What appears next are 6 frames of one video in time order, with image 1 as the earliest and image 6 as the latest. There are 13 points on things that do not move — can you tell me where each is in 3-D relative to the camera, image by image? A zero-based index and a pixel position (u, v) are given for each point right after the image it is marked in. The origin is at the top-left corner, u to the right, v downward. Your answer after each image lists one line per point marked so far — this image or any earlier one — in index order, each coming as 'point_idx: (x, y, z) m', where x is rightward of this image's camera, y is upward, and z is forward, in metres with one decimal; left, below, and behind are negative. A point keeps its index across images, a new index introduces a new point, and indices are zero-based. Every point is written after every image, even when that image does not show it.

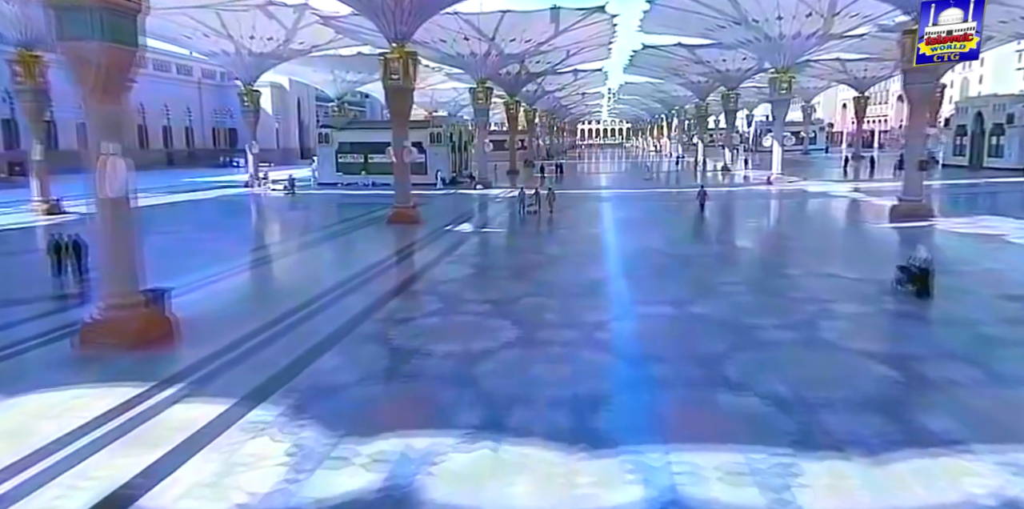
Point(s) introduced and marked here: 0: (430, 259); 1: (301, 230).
0: (-1.7, -0.1, +12.7) m
1: (-6.6, +0.9, +19.9) m
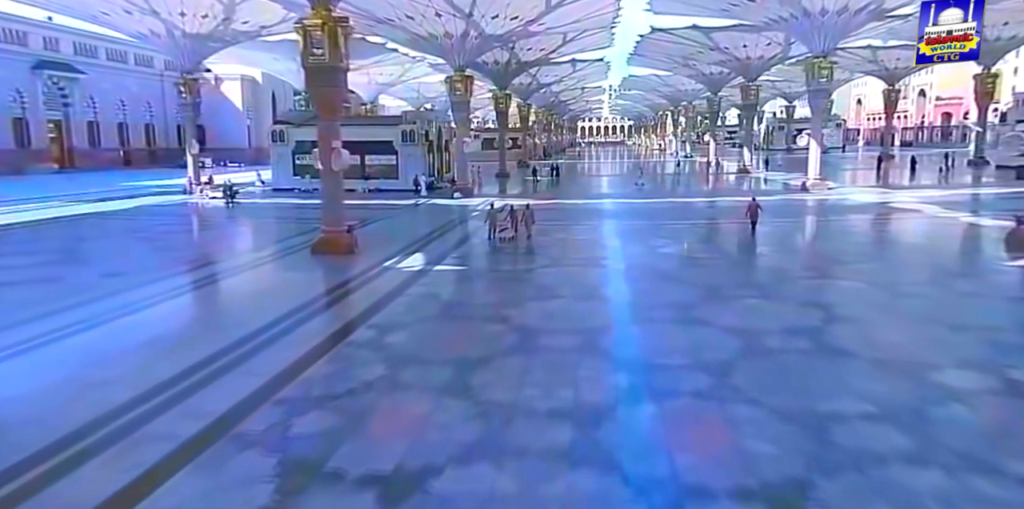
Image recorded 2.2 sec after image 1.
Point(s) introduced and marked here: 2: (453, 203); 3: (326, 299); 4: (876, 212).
0: (-2.2, -0.8, +9.1) m
1: (-7.1, +0.3, +16.3) m
2: (-1.8, +1.5, +18.5) m
3: (-2.8, -0.7, +9.3) m
4: (+11.0, +1.3, +18.6) m
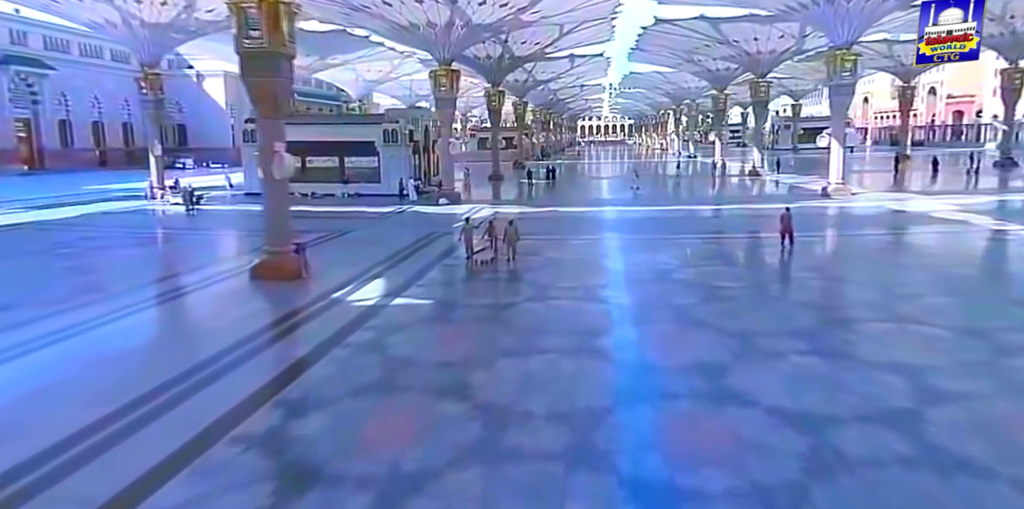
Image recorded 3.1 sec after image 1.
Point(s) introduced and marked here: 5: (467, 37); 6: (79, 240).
0: (-2.4, -1.1, +7.4) m
1: (-7.3, -0.1, +14.6) m
2: (-2.1, +1.2, +16.8) m
3: (-3.1, -1.0, +7.7) m
4: (+10.7, +1.0, +16.9) m
5: (-1.4, +6.5, +18.6) m
6: (-11.1, +0.3, +15.9) m
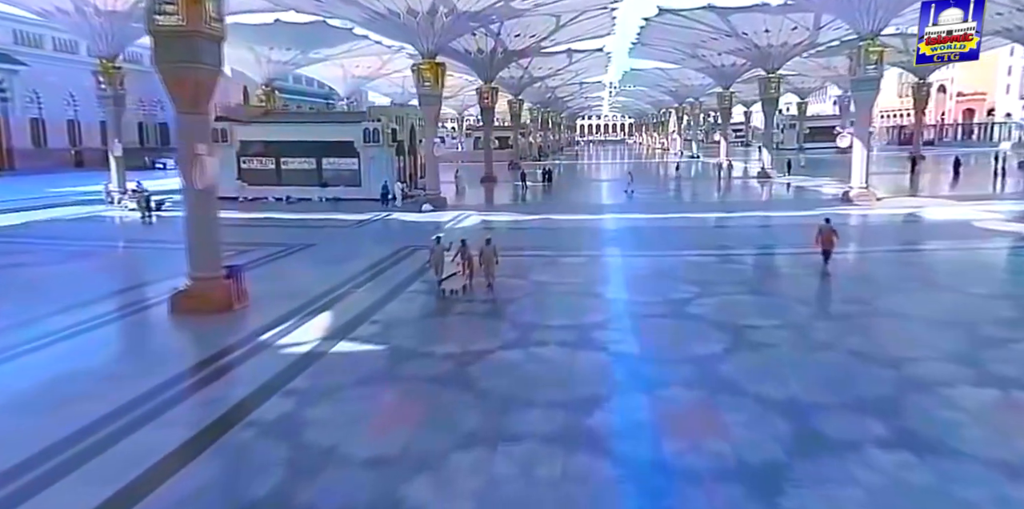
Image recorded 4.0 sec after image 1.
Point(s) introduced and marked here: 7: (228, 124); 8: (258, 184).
0: (-2.6, -1.4, +5.9) m
1: (-7.6, -0.3, +13.1) m
2: (-2.3, +0.9, +15.3) m
3: (-3.3, -1.3, +6.2) m
4: (+10.5, +0.7, +15.4) m
5: (-1.6, +6.3, +17.1) m
6: (-11.3, +0.1, +14.4) m
7: (-8.3, +3.8, +18.0) m
8: (-7.5, +2.1, +18.2) m
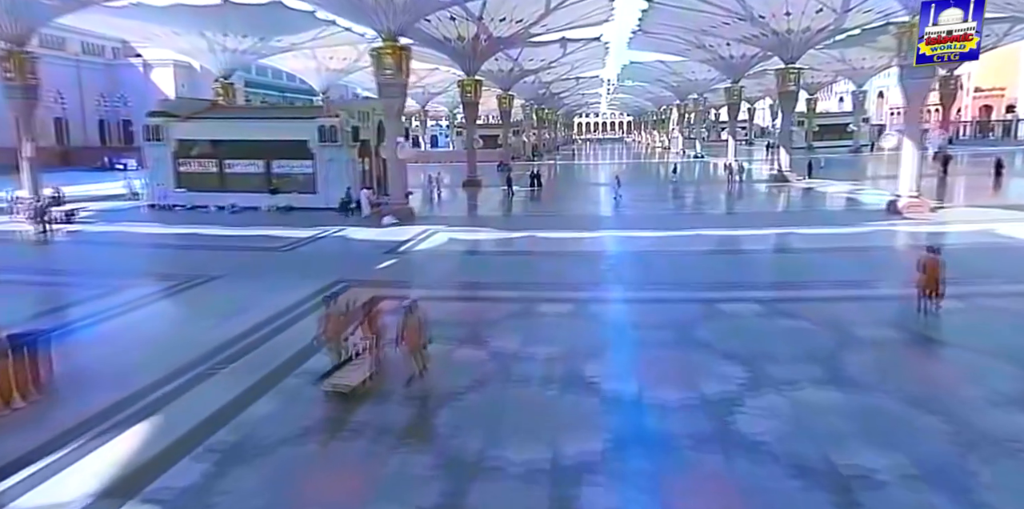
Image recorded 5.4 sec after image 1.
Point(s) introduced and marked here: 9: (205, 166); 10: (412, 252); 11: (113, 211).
0: (-3.0, -1.9, +3.4) m
1: (-8.0, -0.8, +10.6) m
2: (-2.7, +0.5, +12.8) m
3: (-3.7, -1.8, +3.6) m
4: (+10.1, +0.3, +13.0) m
5: (-2.1, +5.8, +14.6) m
6: (-11.7, -0.4, +11.9) m
7: (-8.7, +3.3, +15.4) m
8: (-8.0, +1.6, +15.7) m
9: (-7.8, +2.2, +15.6) m
10: (-1.6, 0.0, +9.7) m
11: (-9.8, +1.0, +15.6) m
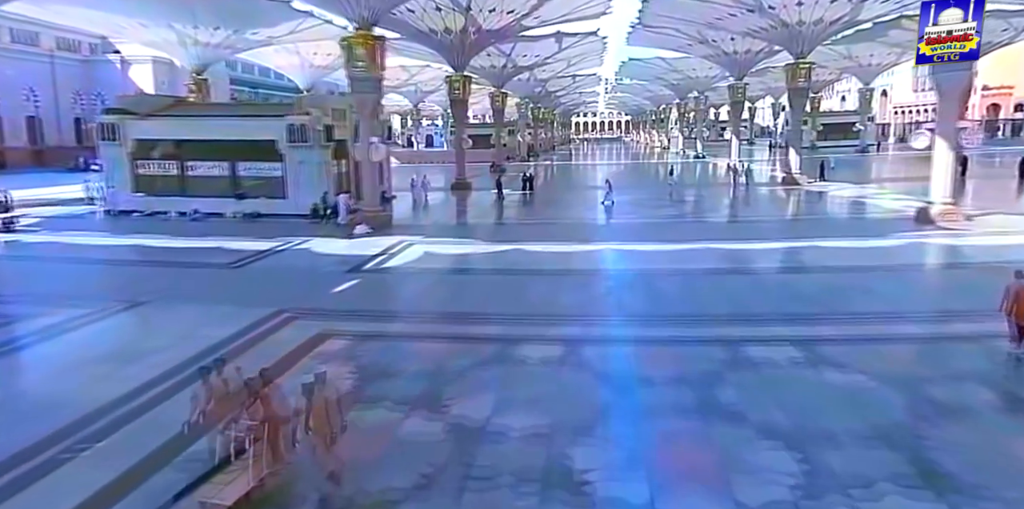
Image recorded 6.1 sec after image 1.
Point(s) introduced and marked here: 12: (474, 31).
0: (-3.2, -2.1, +2.1) m
1: (-8.2, -1.0, +9.3) m
2: (-3.0, +0.3, +11.5) m
3: (-3.9, -2.0, +2.3) m
4: (+9.8, +0.1, +11.7) m
5: (-2.3, +5.6, +13.3) m
6: (-12.0, -0.6, +10.6) m
7: (-8.9, +3.1, +14.1) m
8: (-8.2, +1.4, +14.4) m
9: (-8.0, +2.0, +14.3) m
10: (-1.8, -0.2, +8.4) m
11: (-10.1, +0.7, +14.3) m
12: (-1.1, +6.8, +18.8) m
